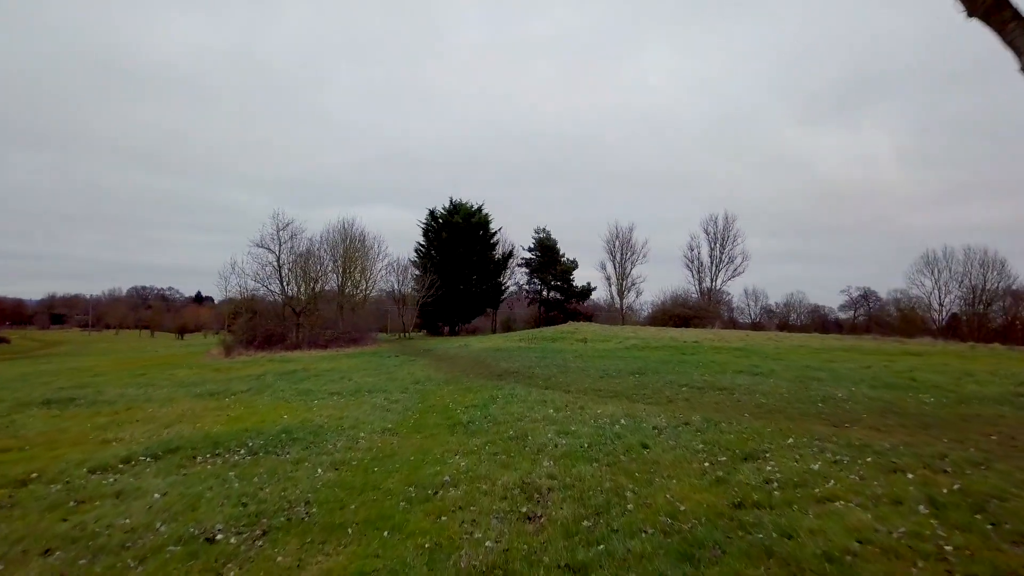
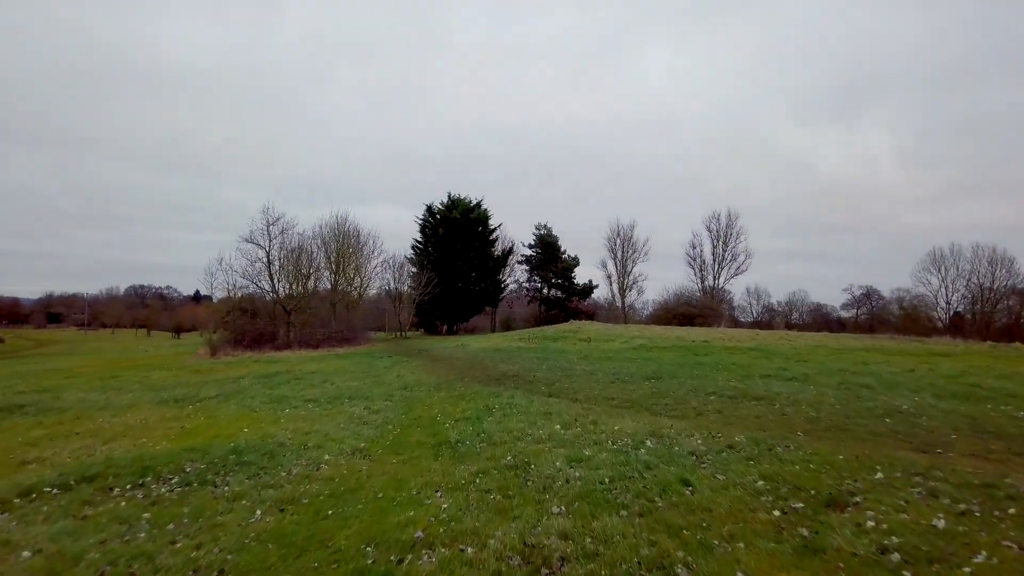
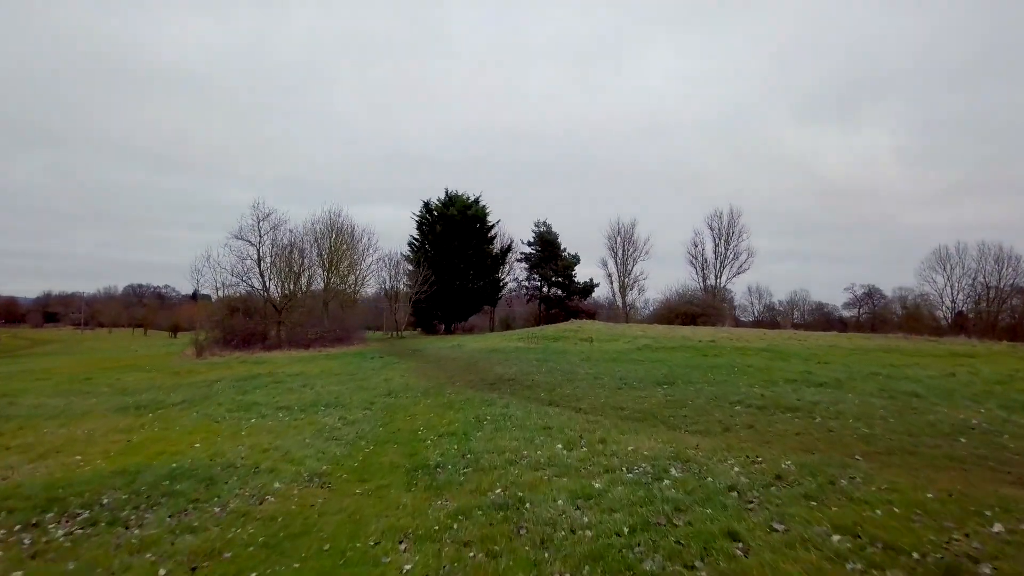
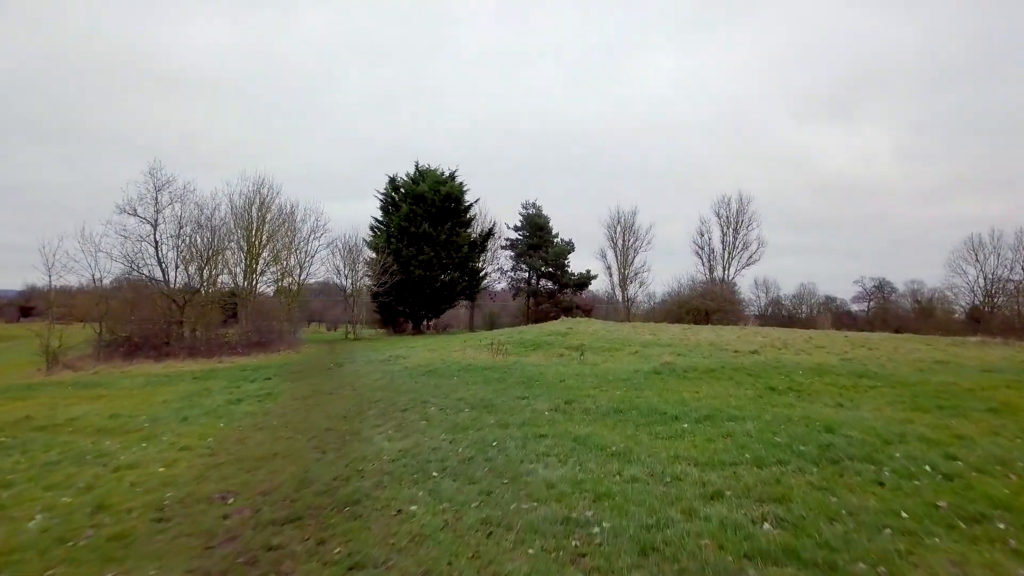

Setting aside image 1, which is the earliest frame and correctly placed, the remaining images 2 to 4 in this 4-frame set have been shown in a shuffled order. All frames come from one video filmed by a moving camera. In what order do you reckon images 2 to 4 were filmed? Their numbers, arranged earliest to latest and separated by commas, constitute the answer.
2, 3, 4
